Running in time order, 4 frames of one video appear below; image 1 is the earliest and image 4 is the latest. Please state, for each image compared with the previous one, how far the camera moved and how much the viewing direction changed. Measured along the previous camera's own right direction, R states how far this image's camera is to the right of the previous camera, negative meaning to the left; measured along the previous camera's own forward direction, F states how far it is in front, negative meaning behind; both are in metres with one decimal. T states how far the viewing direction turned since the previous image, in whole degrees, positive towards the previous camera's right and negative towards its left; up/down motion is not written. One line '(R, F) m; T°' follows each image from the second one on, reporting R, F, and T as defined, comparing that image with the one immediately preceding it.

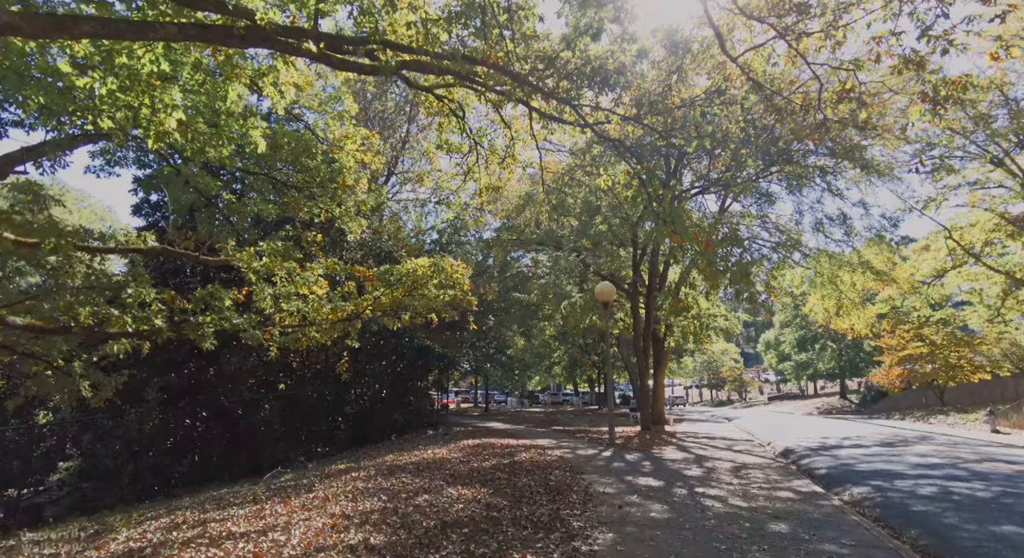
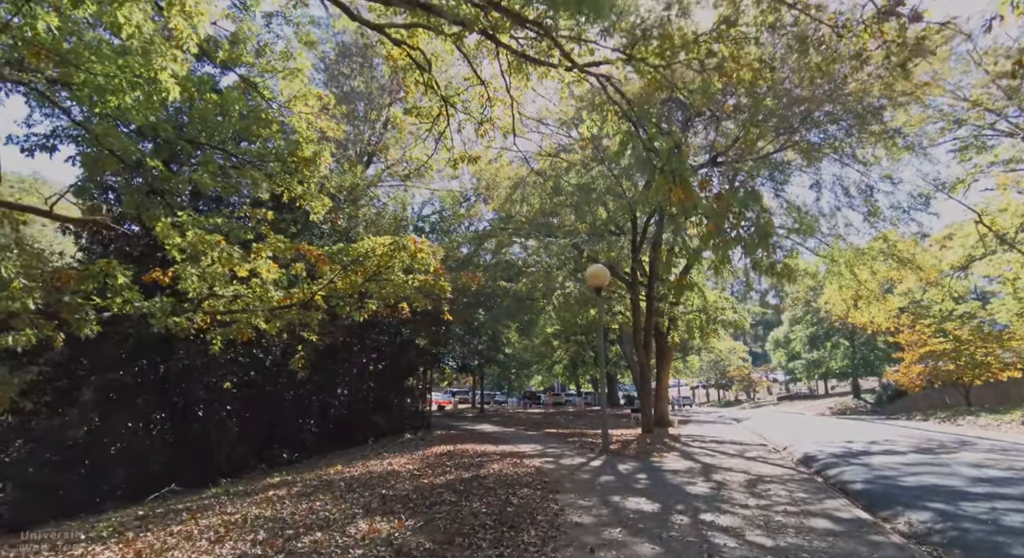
(+0.5, +1.5) m; -1°
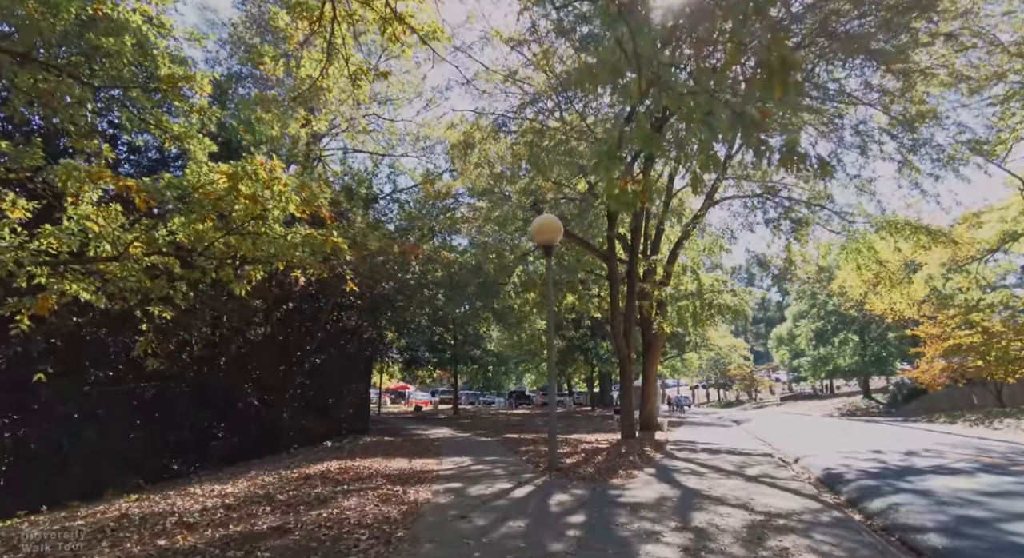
(+1.2, +2.8) m; 0°
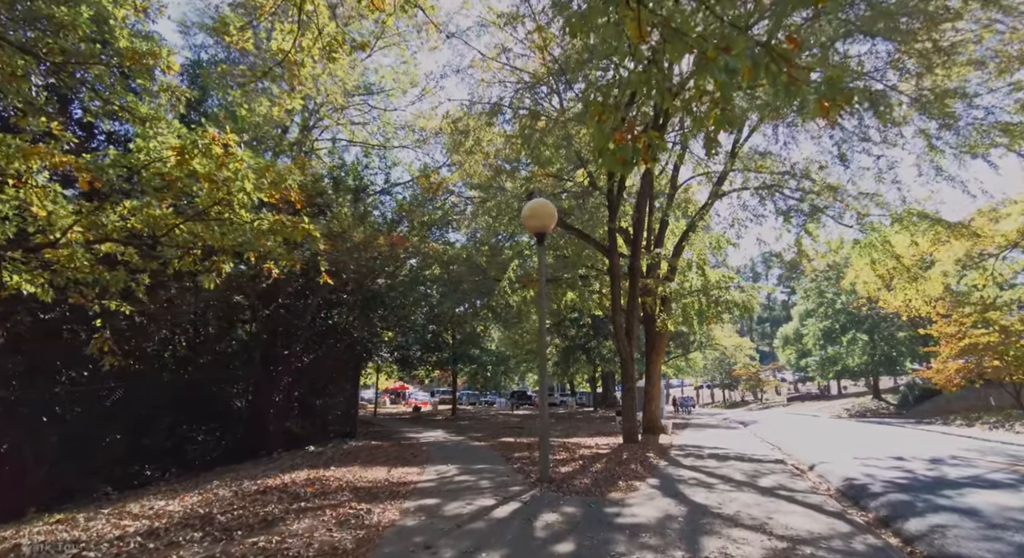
(+0.2, +0.7) m; 0°
